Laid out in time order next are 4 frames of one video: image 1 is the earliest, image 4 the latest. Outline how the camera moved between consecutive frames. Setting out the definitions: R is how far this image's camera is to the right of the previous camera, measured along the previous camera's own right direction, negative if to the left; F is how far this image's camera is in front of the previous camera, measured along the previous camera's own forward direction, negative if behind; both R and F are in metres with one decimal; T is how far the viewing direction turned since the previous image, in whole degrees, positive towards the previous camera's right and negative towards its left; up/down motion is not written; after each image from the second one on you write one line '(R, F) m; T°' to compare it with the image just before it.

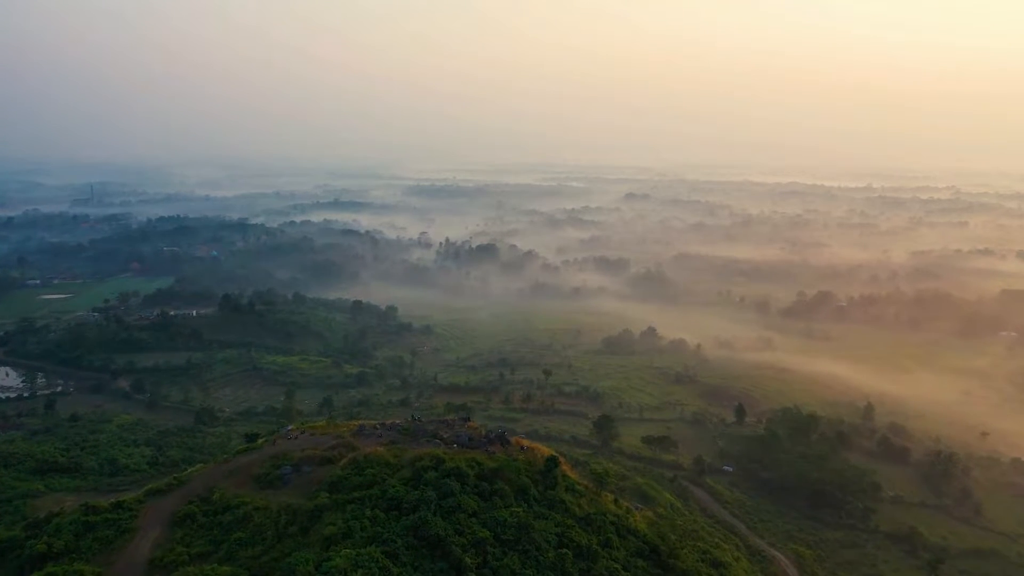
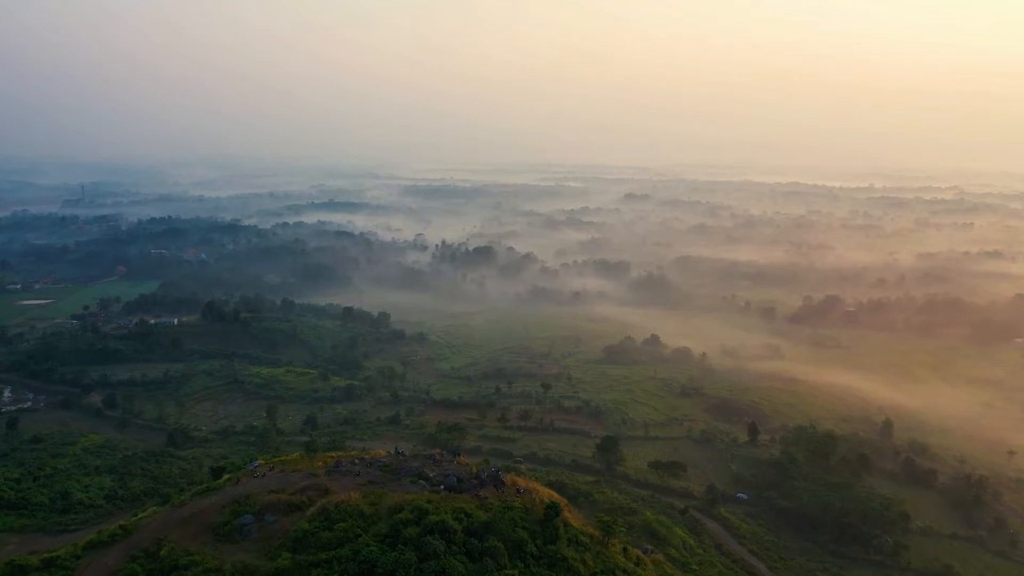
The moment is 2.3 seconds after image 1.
(+0.1, +2.3) m; 0°
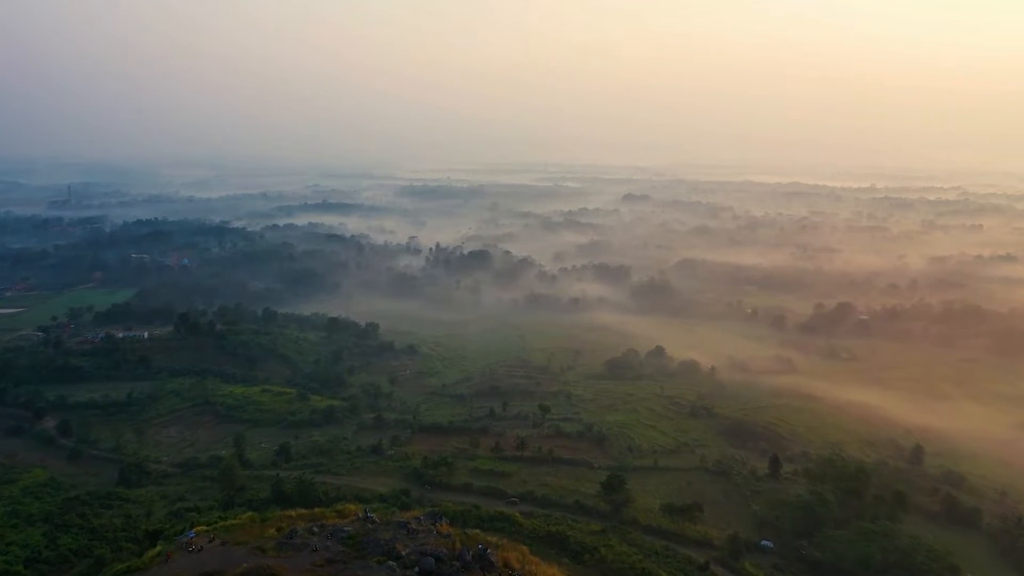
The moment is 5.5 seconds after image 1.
(+0.1, +3.3) m; 0°
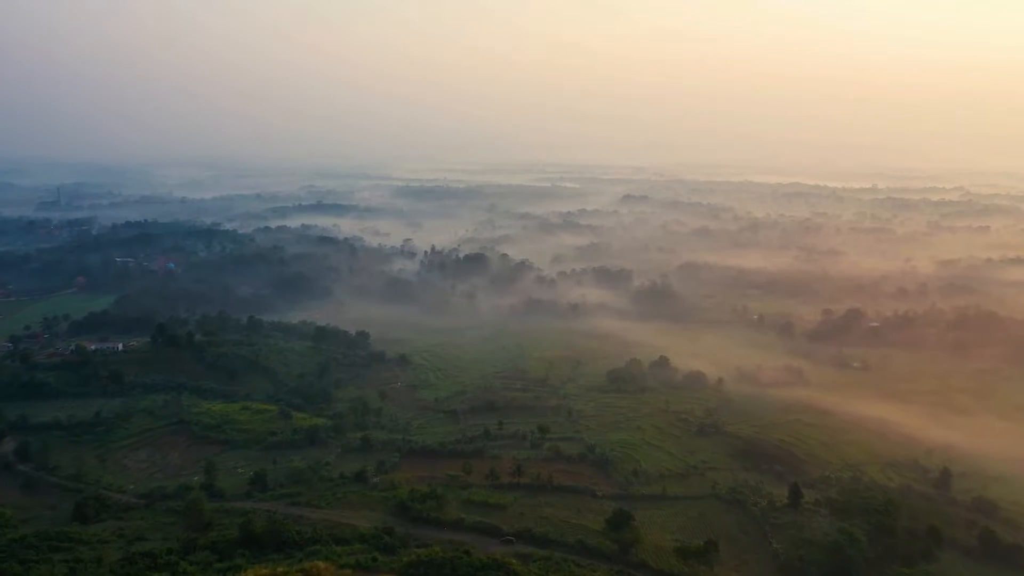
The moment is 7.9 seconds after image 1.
(+0.1, +2.5) m; 0°
